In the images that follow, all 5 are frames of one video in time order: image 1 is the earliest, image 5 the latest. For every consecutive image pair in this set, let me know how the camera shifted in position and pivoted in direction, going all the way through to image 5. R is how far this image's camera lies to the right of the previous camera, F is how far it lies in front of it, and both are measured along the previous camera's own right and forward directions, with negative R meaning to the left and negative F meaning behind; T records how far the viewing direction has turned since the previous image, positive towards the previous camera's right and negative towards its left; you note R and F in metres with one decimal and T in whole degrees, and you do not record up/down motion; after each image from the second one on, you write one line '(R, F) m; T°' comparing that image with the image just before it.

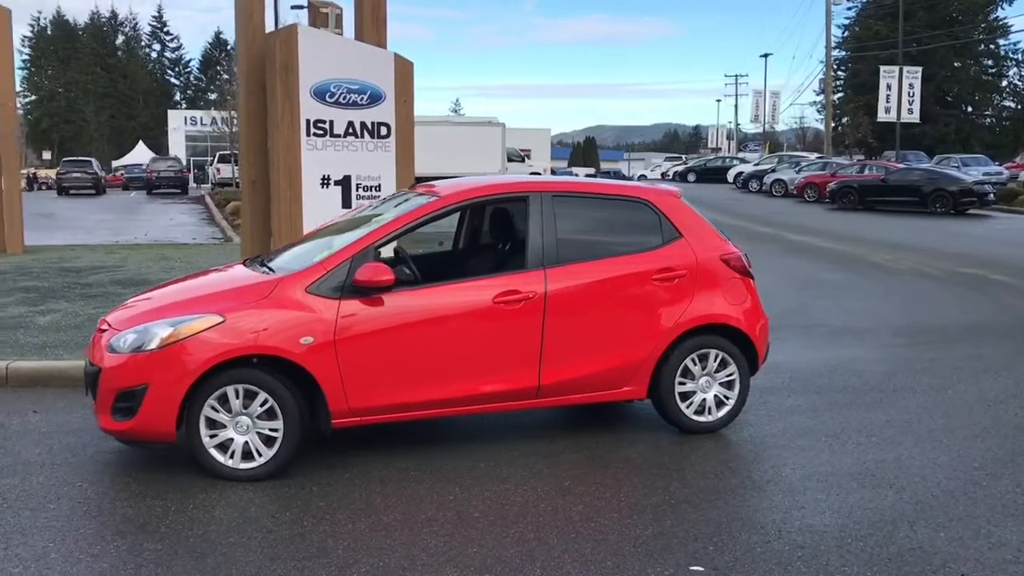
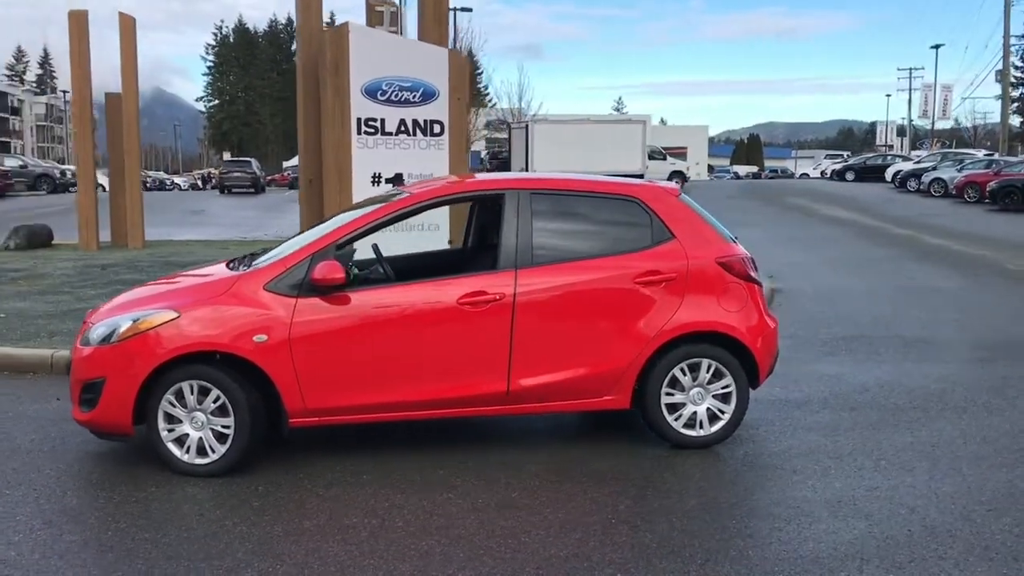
(+1.1, +0.3) m; -10°
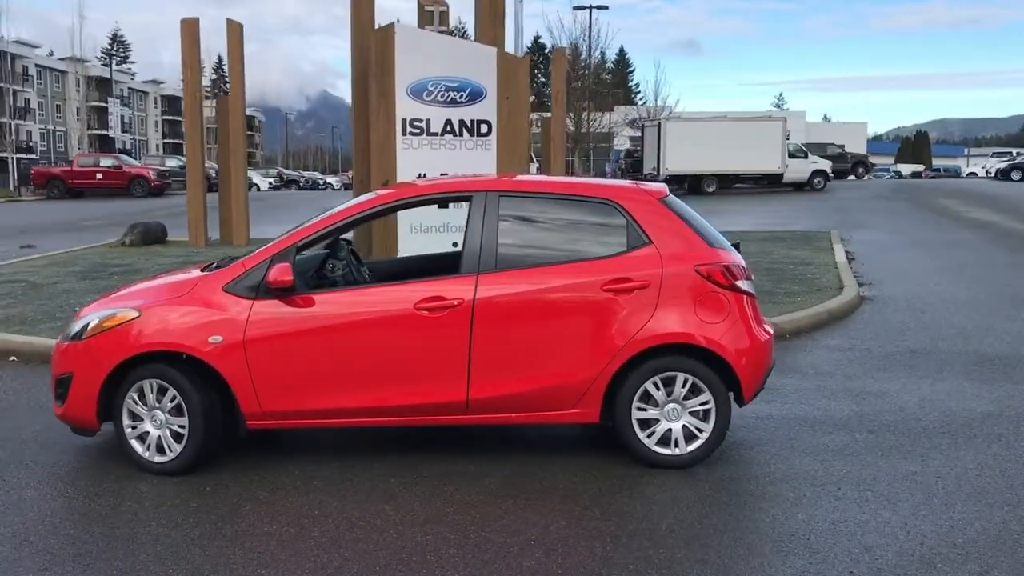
(+1.0, +0.3) m; -9°
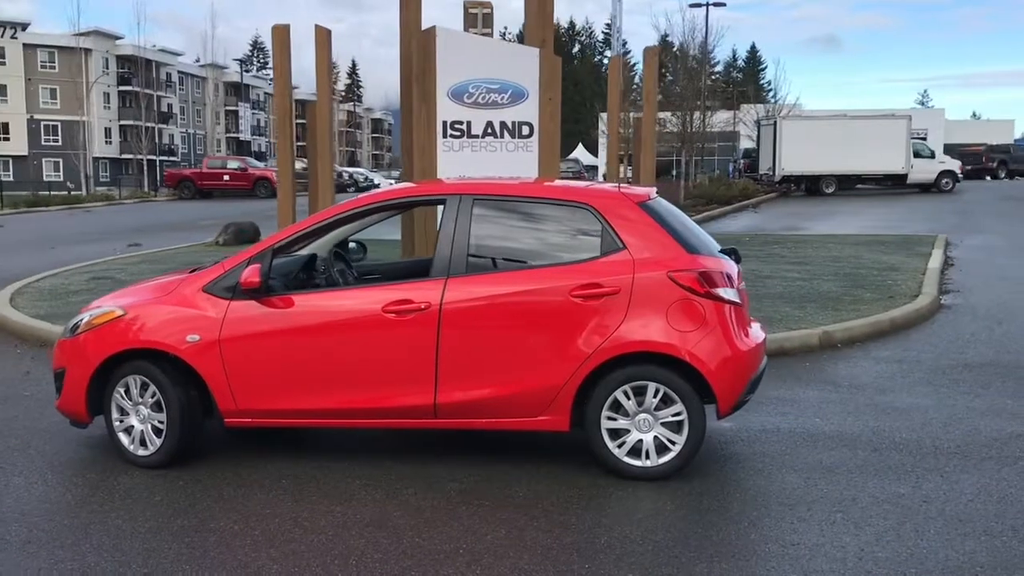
(+0.8, +0.1) m; -8°
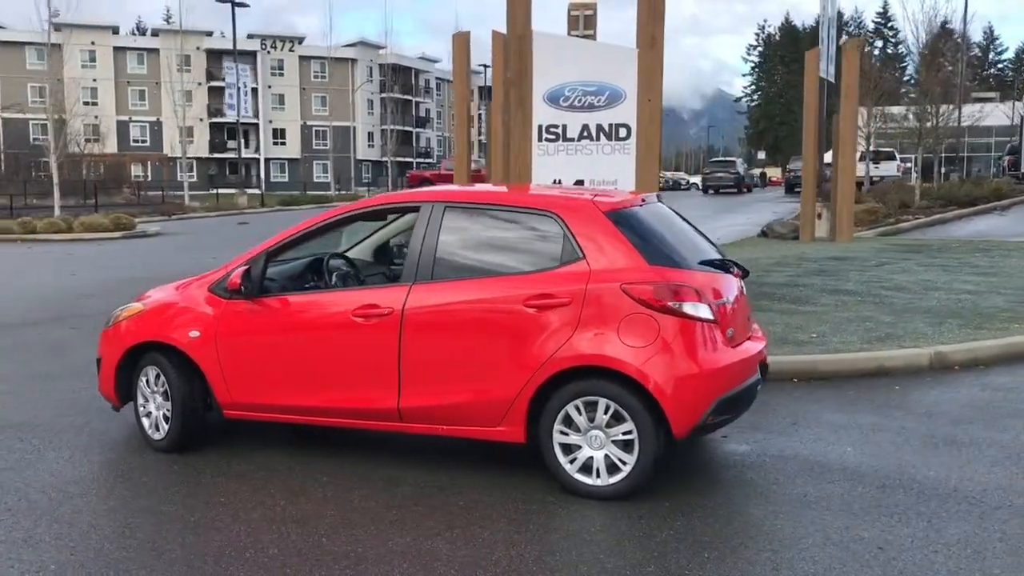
(+1.5, +0.3) m; -15°
